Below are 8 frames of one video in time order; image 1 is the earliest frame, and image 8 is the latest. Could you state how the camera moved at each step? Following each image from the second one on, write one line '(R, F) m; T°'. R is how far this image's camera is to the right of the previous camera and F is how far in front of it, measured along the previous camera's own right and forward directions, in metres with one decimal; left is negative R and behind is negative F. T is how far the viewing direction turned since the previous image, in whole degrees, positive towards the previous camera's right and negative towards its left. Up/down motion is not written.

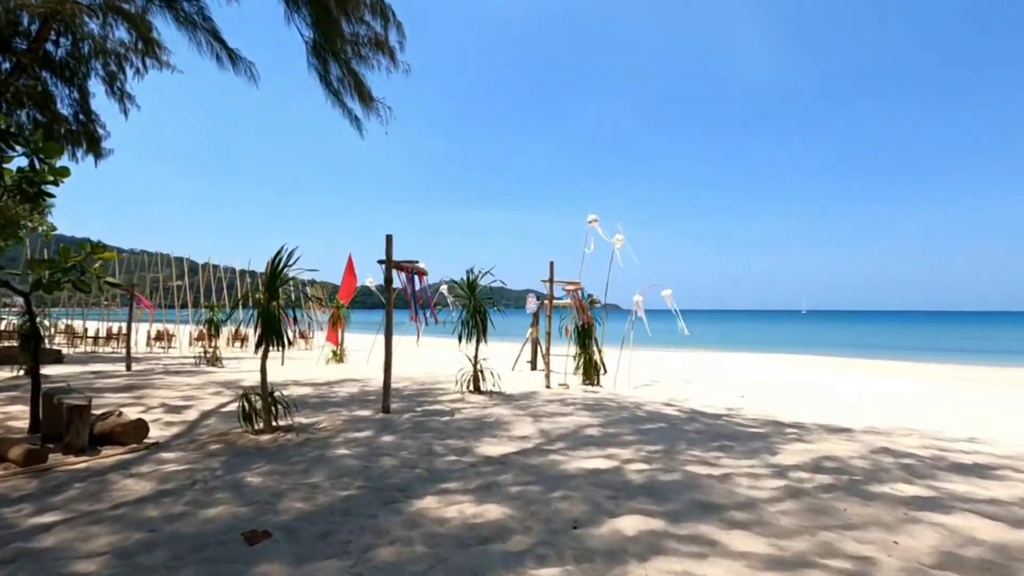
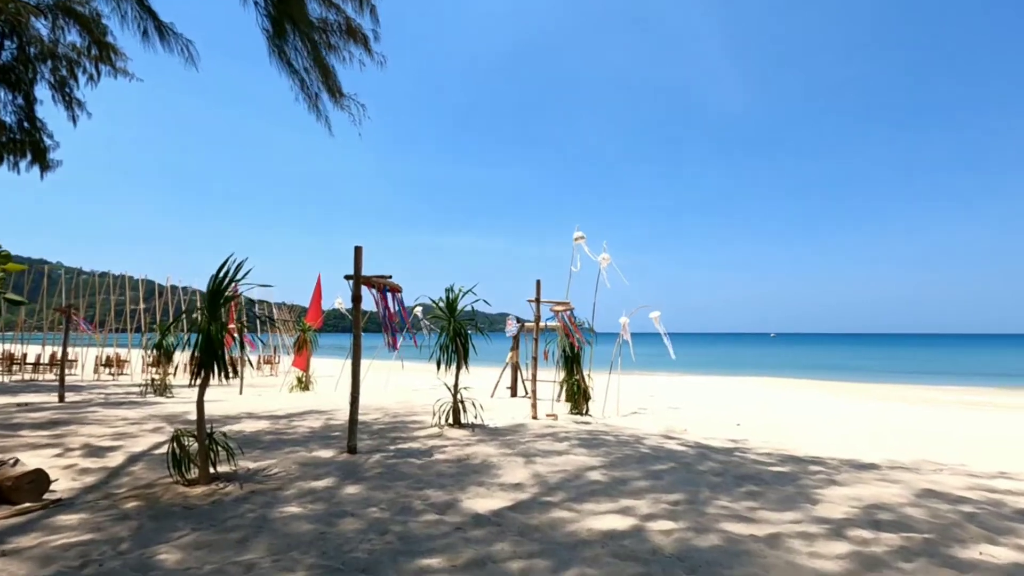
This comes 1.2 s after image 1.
(-0.1, +0.7) m; +3°
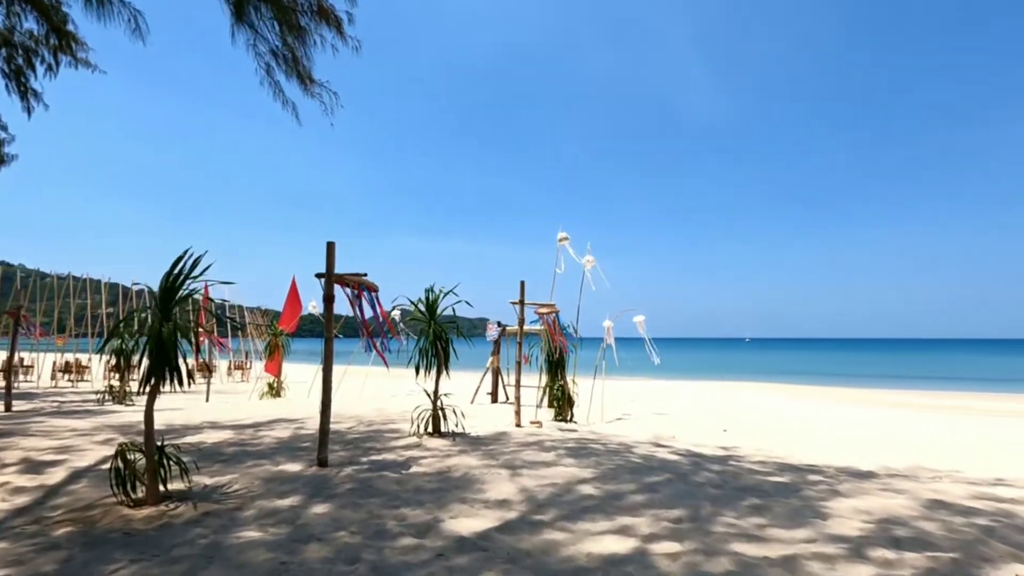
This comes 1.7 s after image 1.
(0.0, +0.3) m; +2°
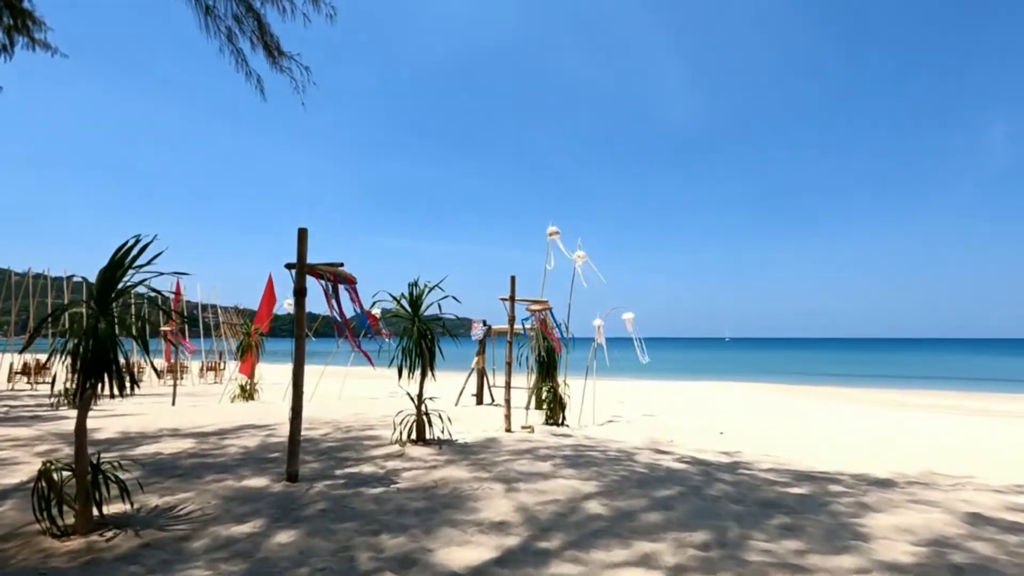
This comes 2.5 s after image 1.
(-0.1, +0.5) m; +2°
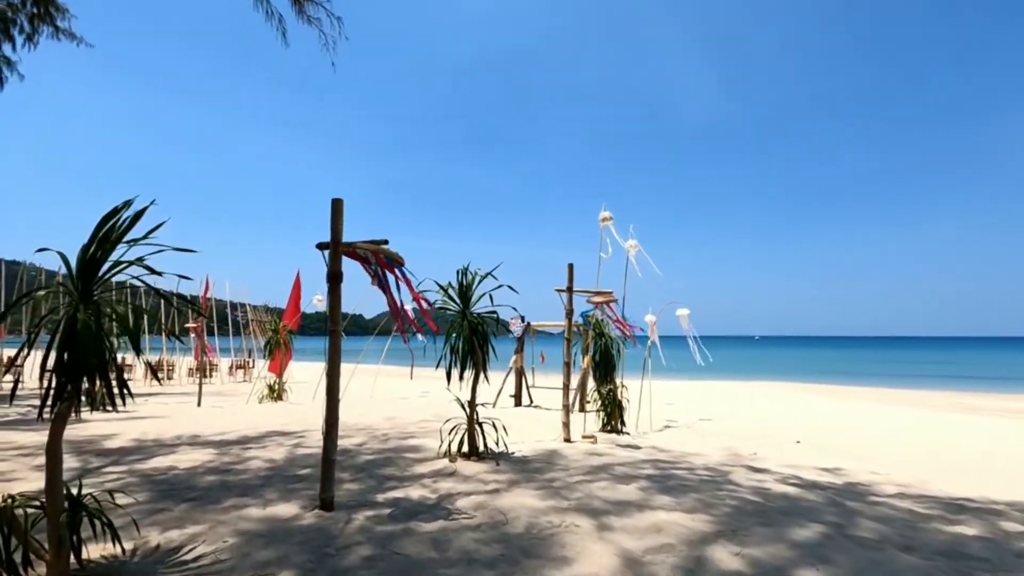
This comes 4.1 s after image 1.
(-0.3, +0.8) m; -2°
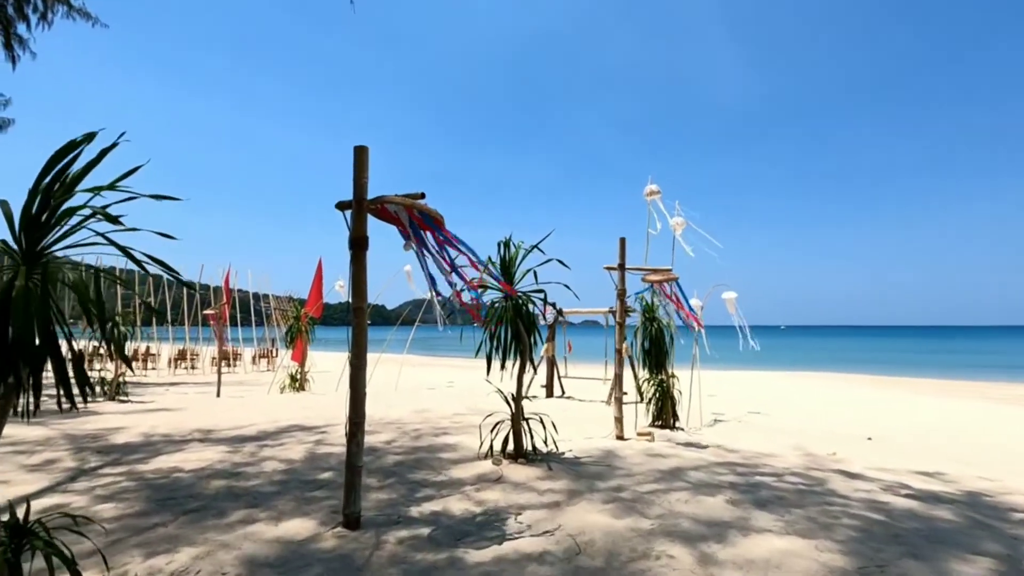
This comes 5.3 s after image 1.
(-0.2, +0.6) m; -2°
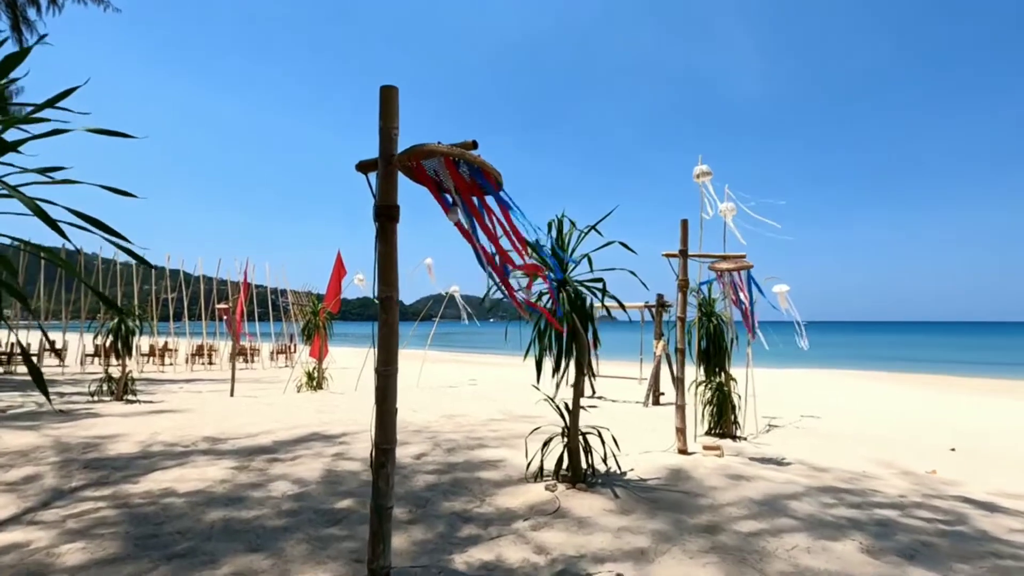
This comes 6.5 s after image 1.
(-0.2, +0.7) m; -2°
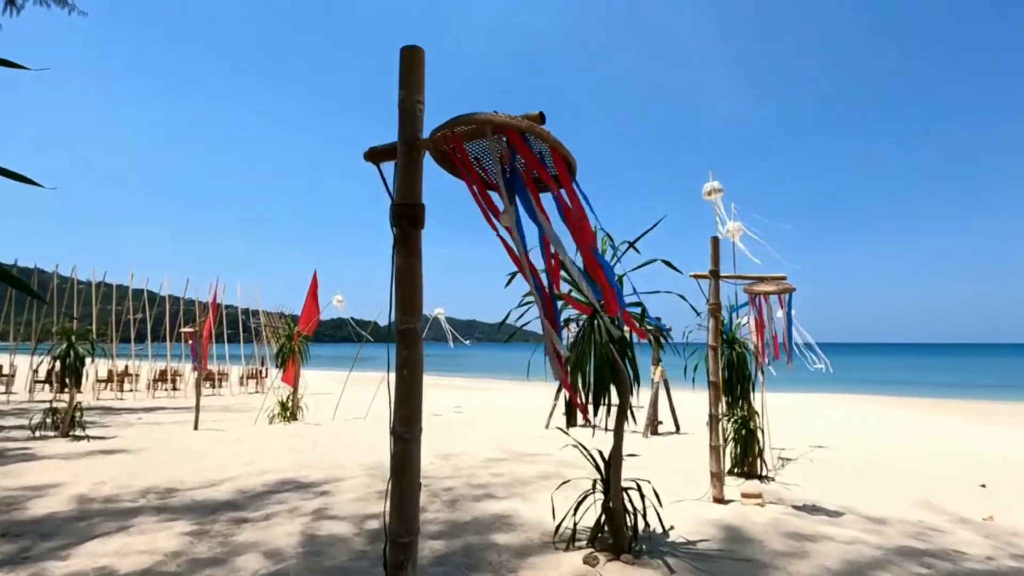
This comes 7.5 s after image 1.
(-0.2, +0.5) m; +2°
